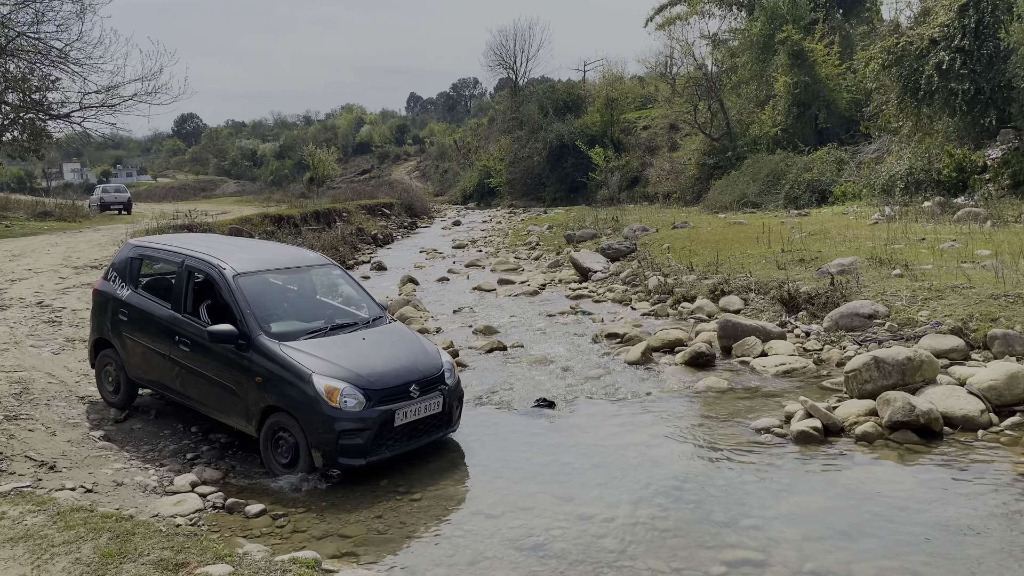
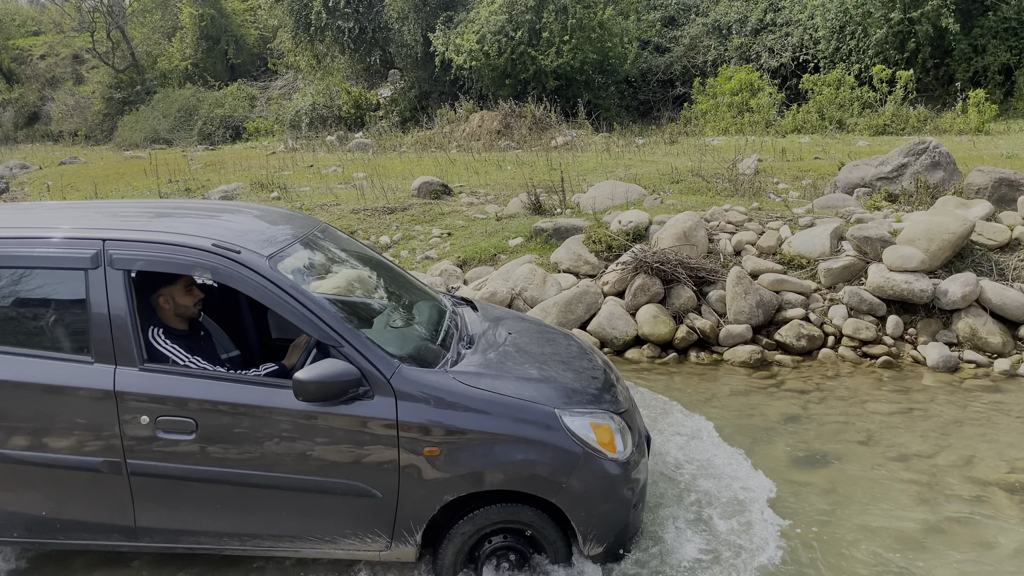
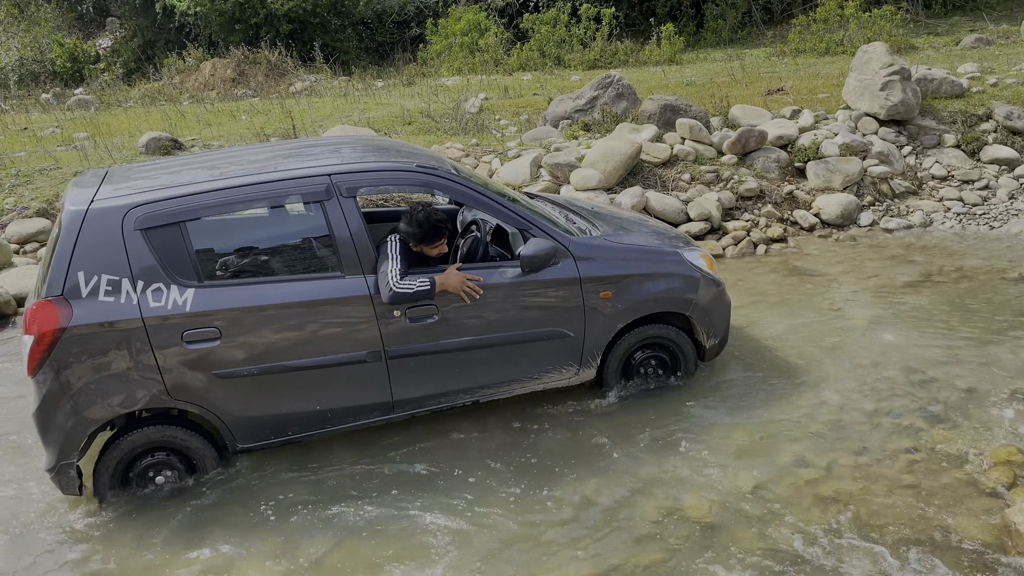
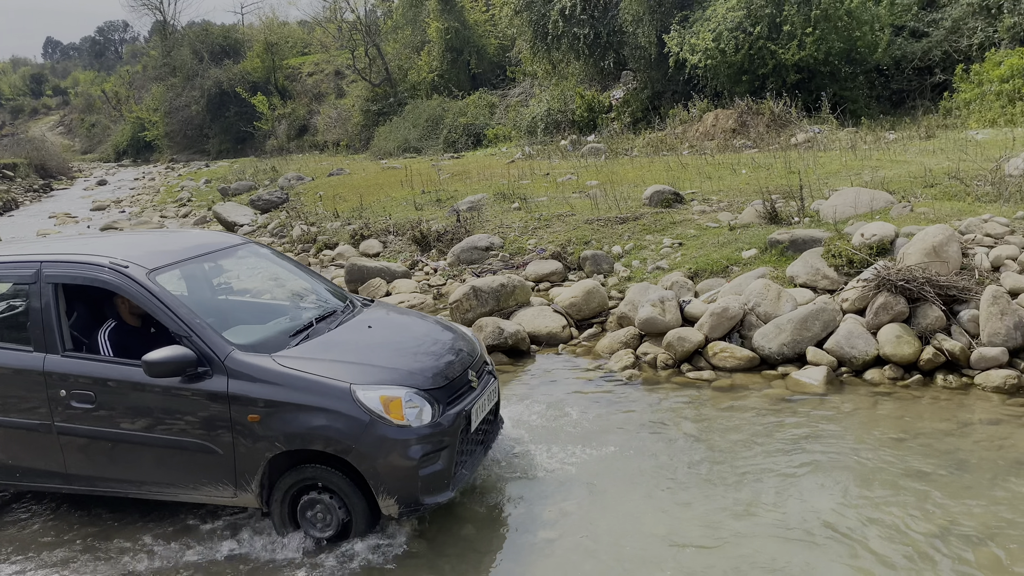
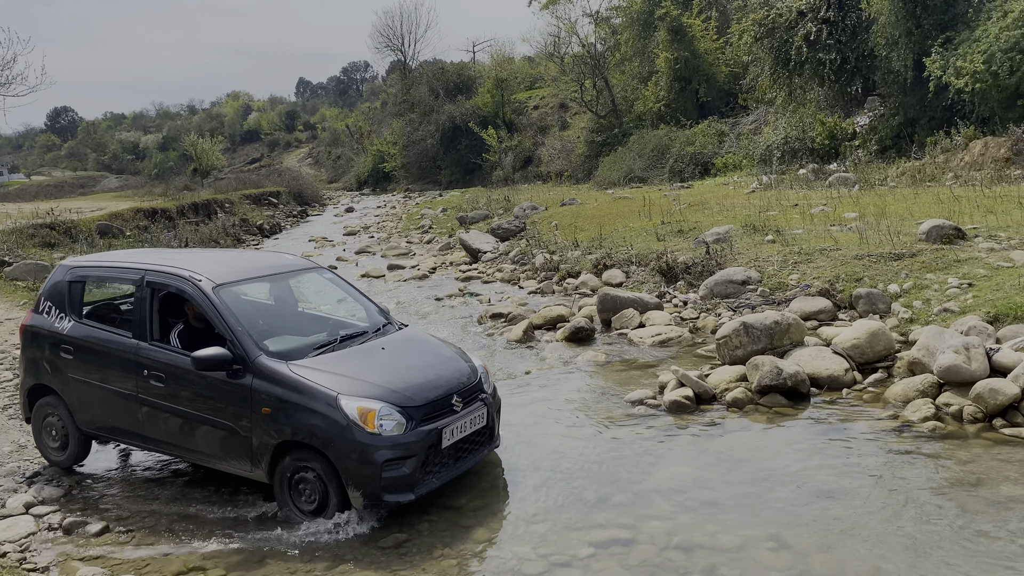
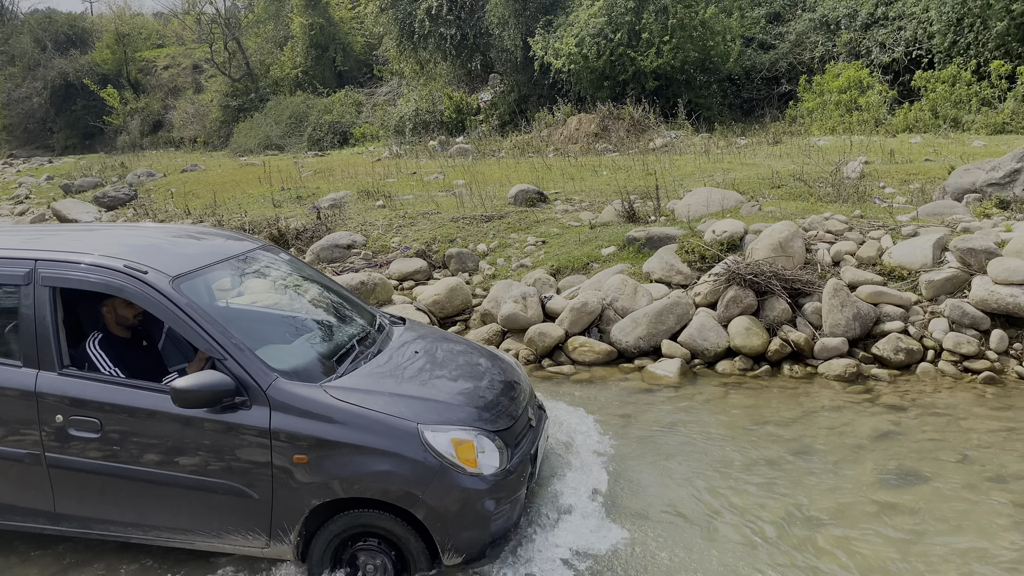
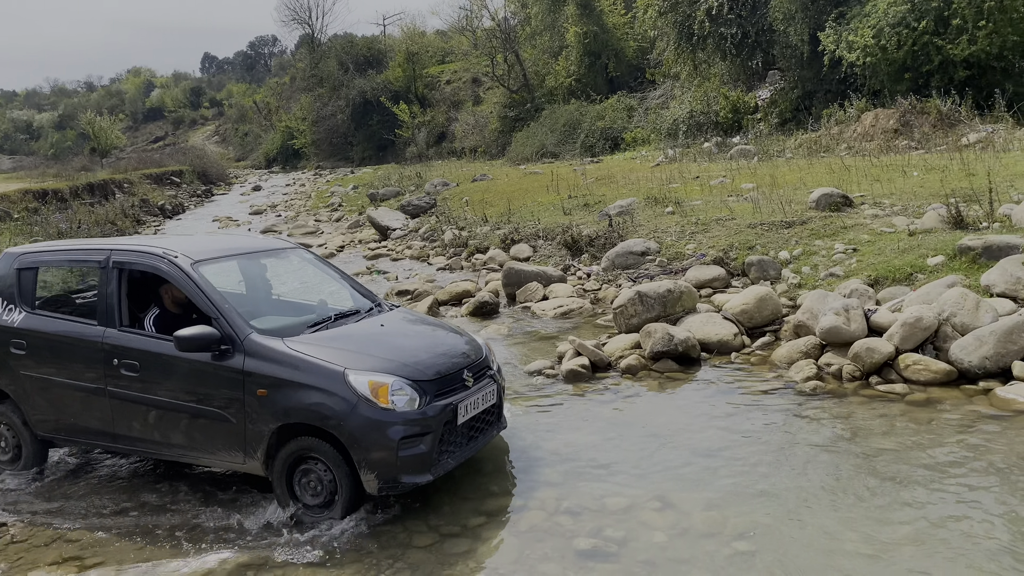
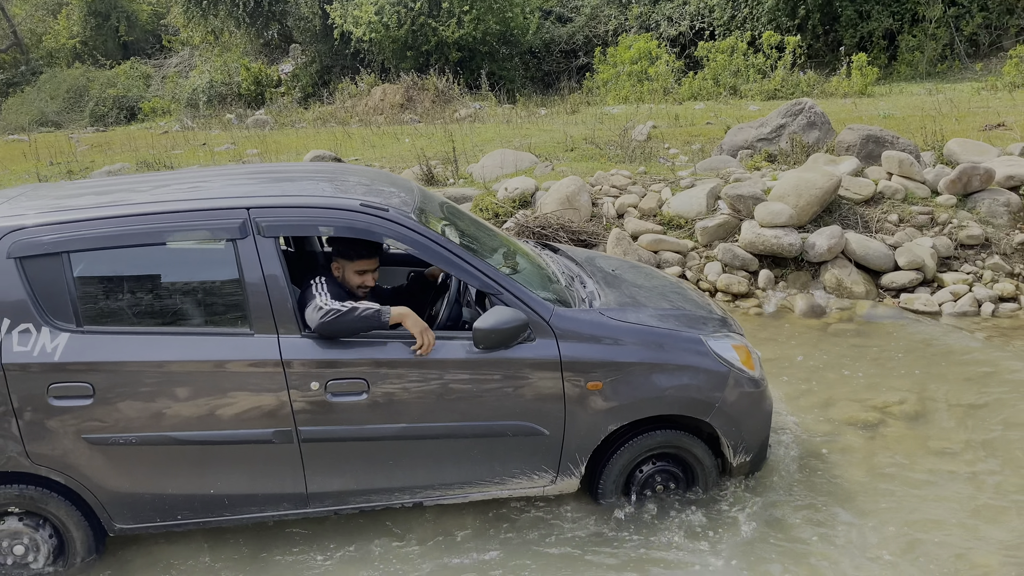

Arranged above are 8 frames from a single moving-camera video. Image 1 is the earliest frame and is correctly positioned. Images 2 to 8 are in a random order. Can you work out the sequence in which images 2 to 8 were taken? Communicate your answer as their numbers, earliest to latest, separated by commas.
5, 7, 4, 6, 2, 8, 3
